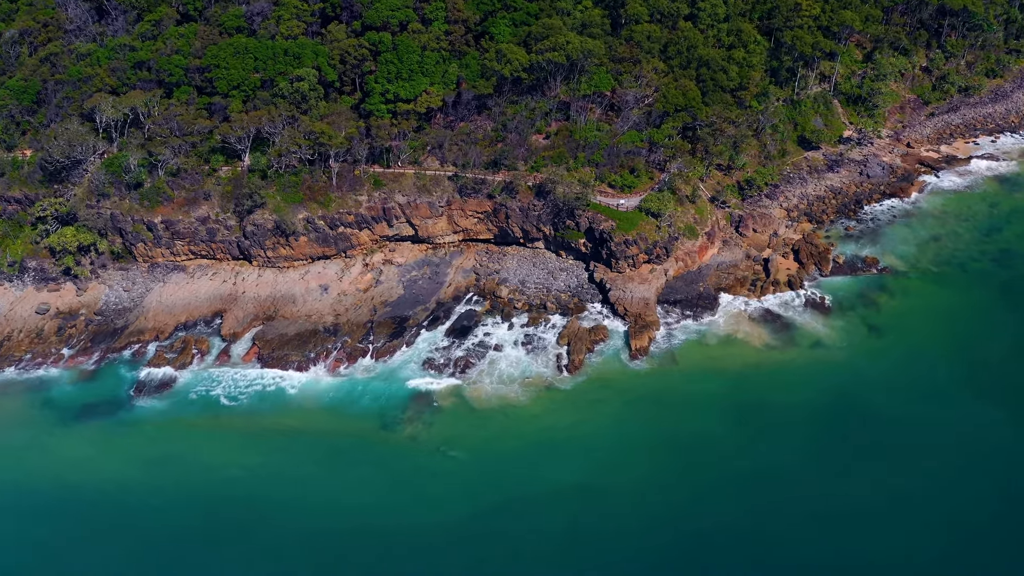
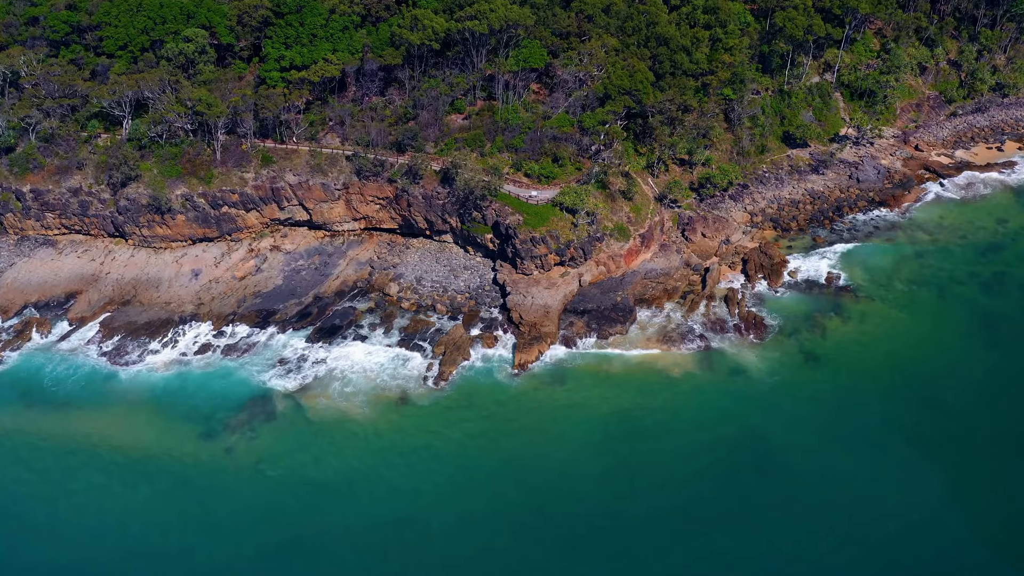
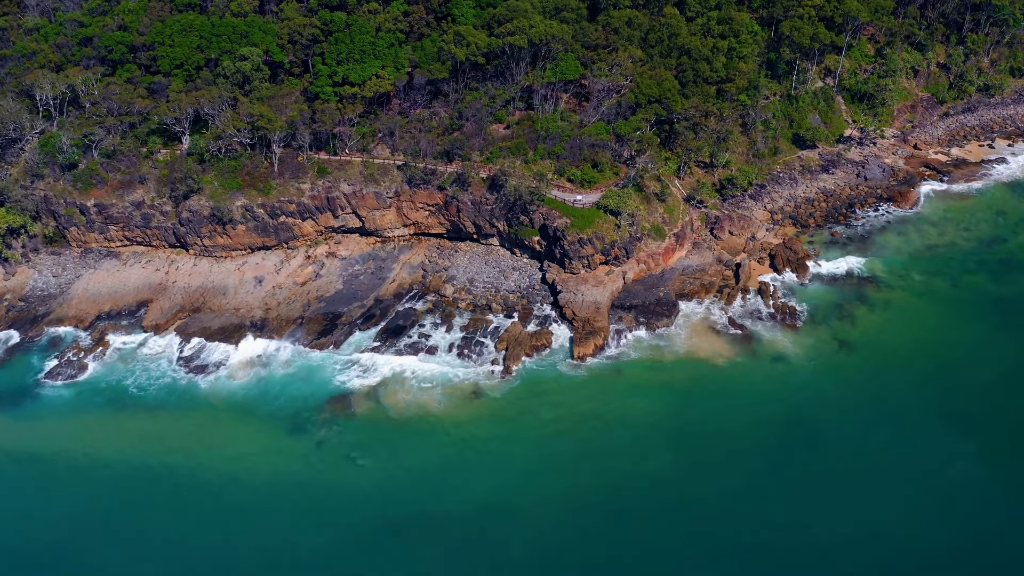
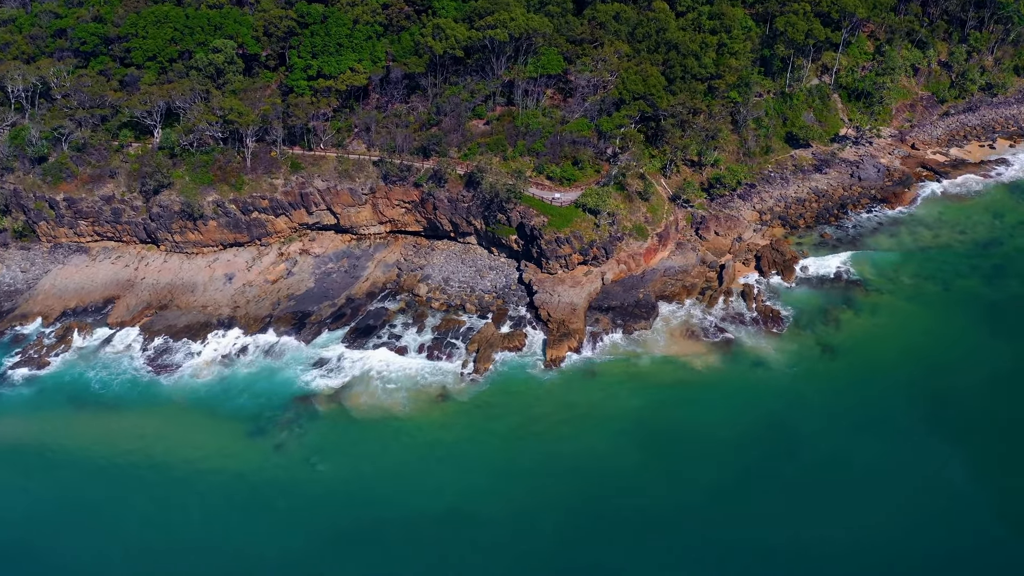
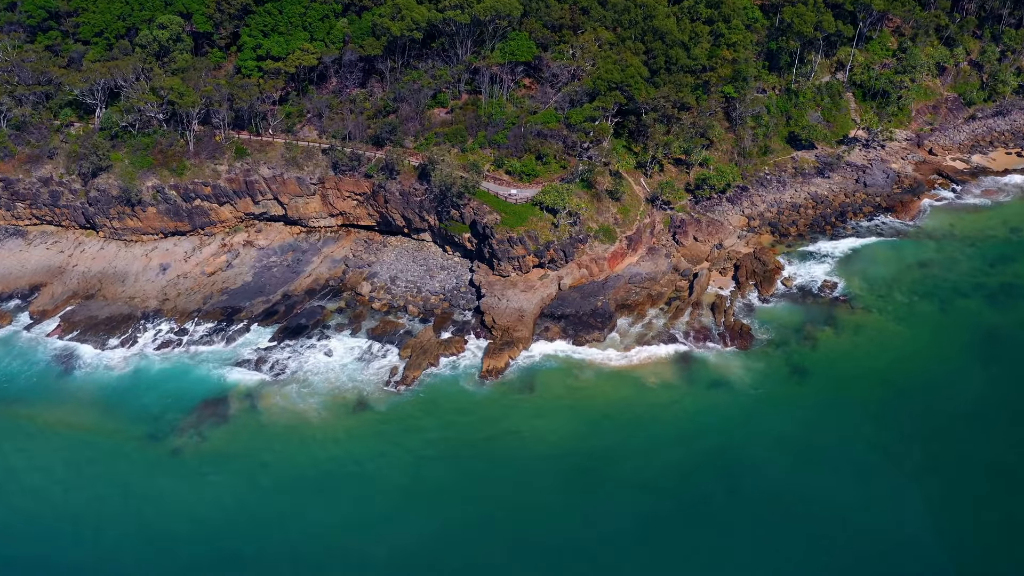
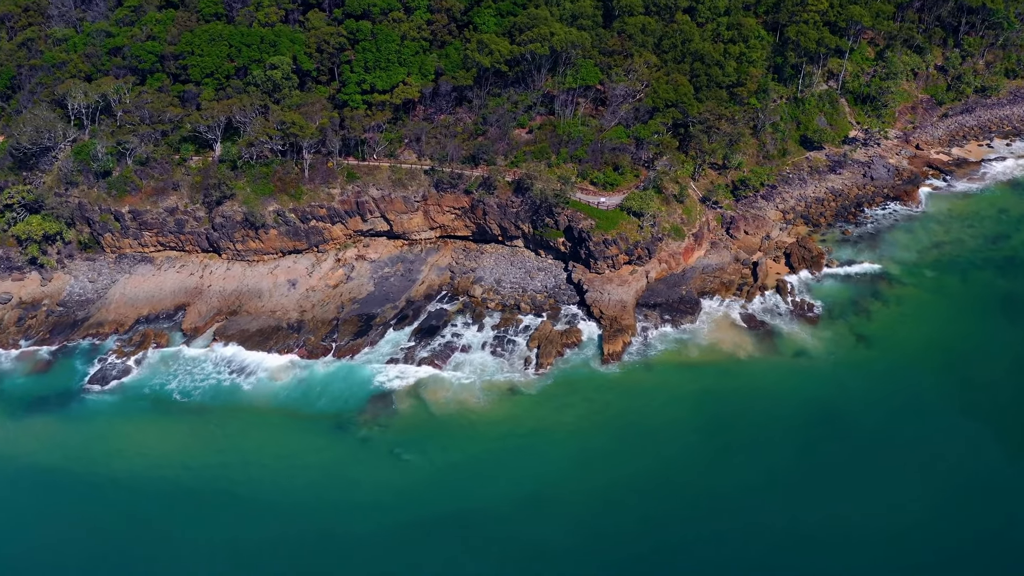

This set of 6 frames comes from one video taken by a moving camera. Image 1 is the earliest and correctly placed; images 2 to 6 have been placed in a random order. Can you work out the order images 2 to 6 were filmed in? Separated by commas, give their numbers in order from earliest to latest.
6, 3, 4, 2, 5
